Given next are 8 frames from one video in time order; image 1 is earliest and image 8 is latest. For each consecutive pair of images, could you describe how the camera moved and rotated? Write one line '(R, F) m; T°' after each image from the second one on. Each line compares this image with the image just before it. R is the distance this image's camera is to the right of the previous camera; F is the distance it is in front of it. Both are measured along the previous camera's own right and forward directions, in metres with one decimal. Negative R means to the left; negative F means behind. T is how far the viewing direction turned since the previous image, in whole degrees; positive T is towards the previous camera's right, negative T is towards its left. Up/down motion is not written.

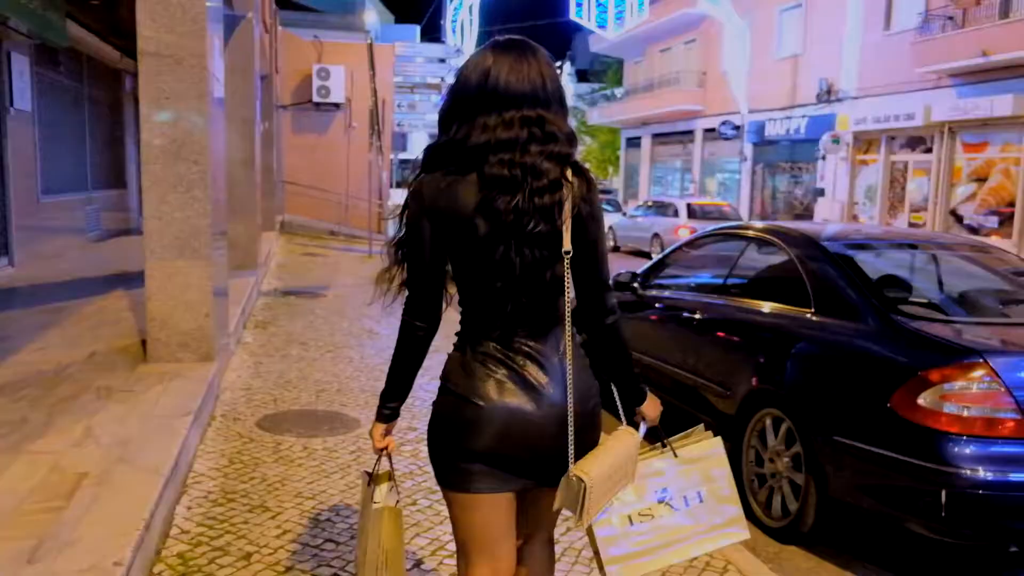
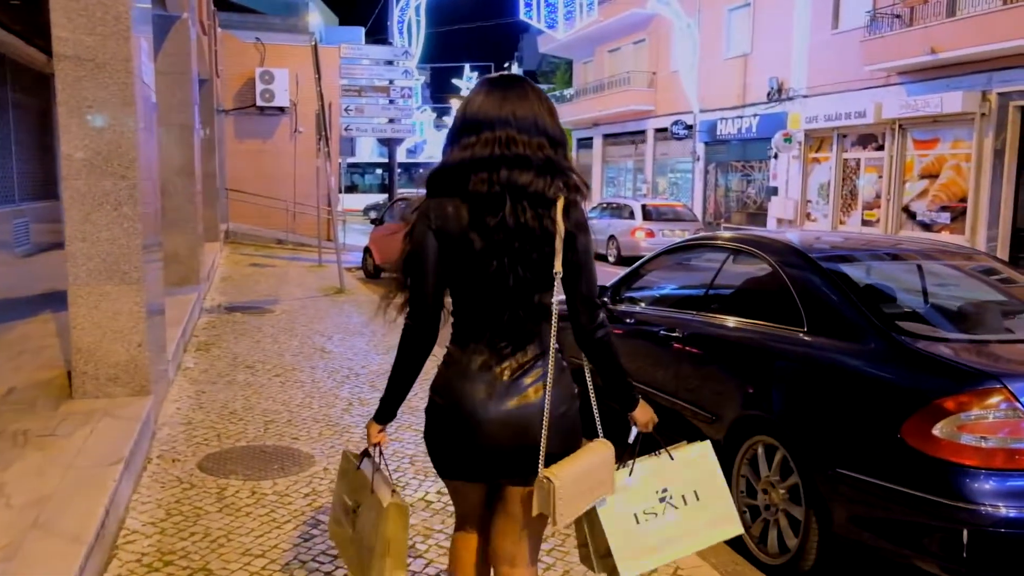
(-0.1, +0.4) m; +3°
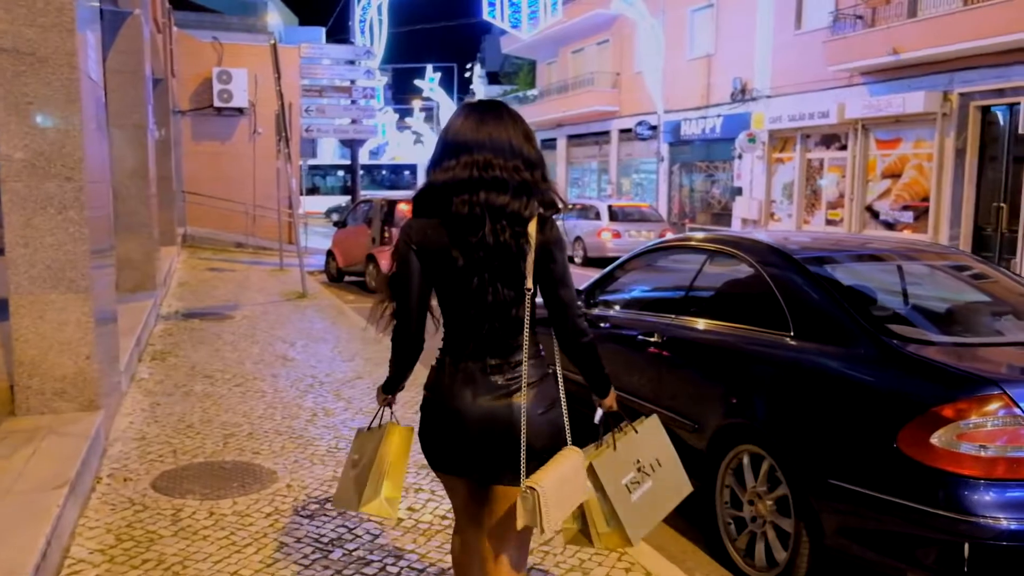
(0.0, +0.2) m; +2°
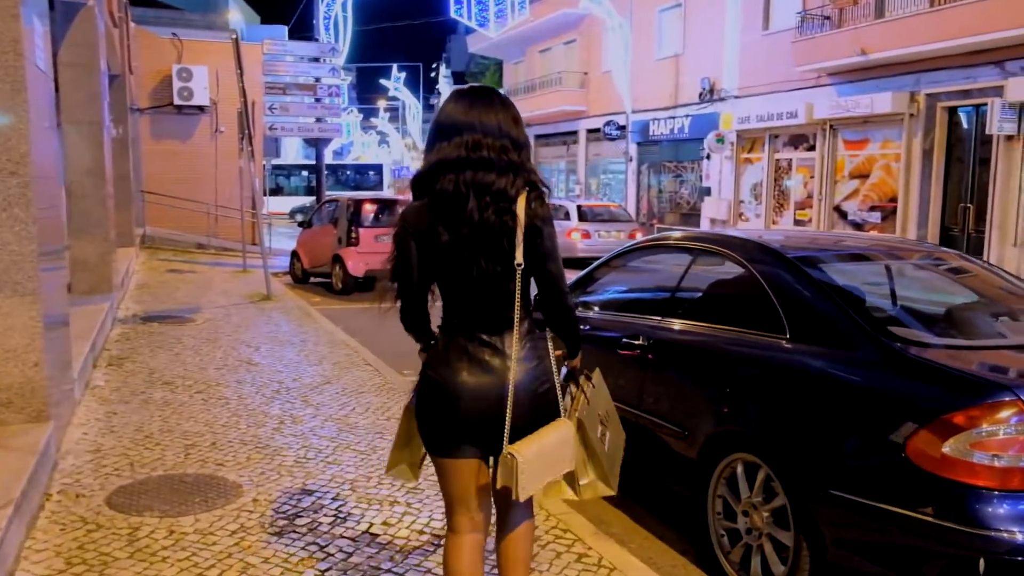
(-0.1, +0.2) m; +2°
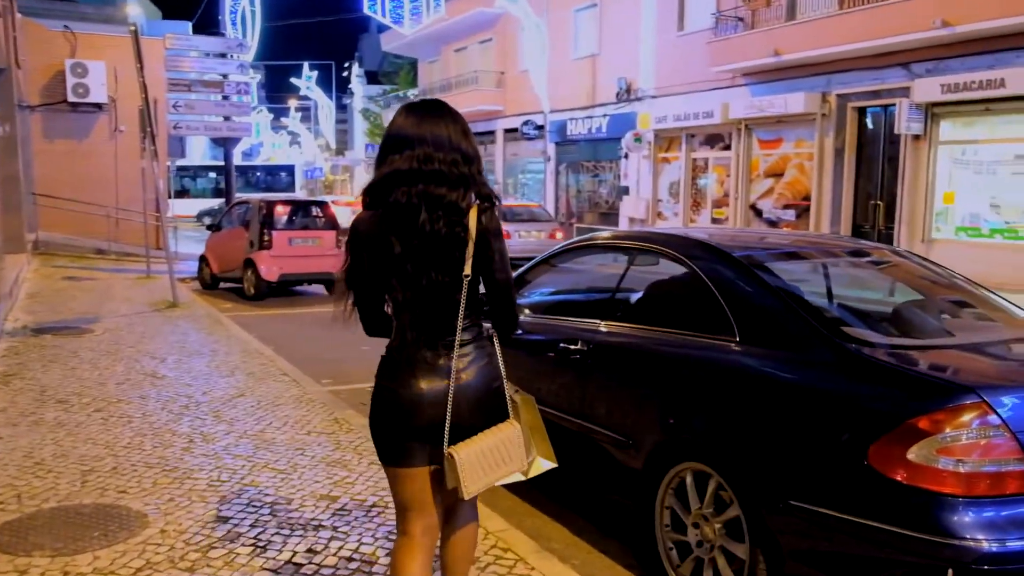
(-0.1, +0.3) m; +6°
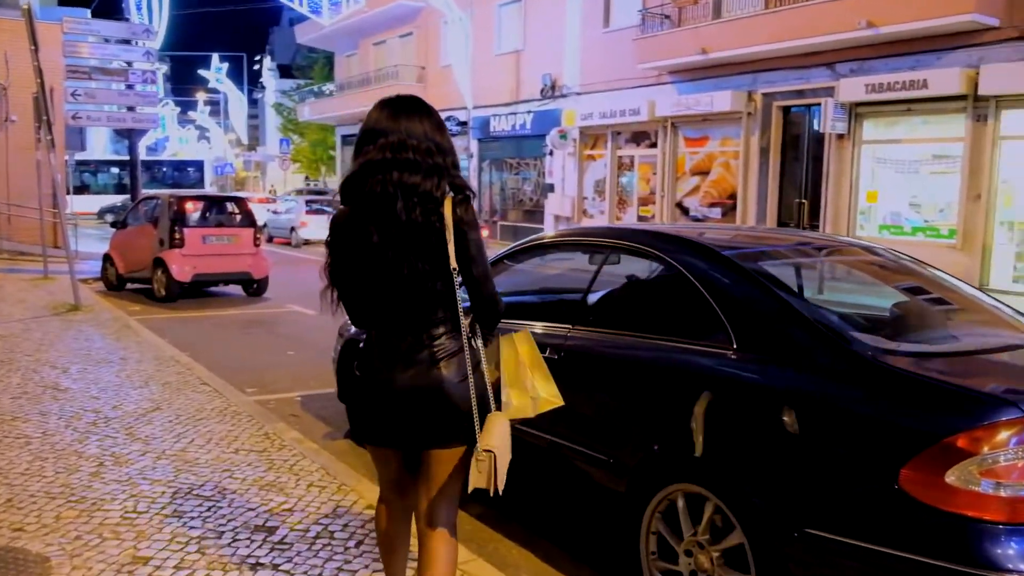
(-0.2, +0.4) m; +6°
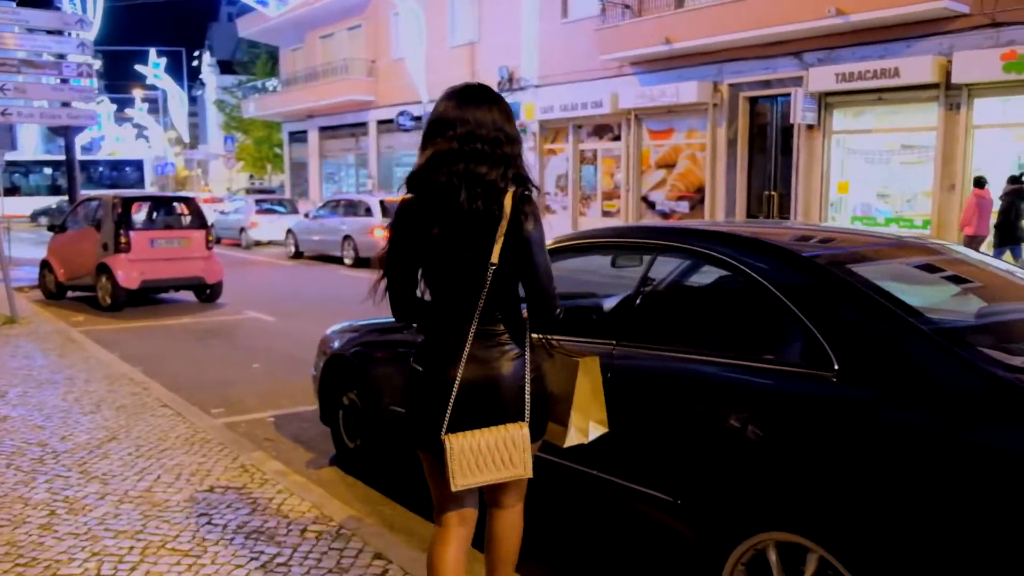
(-0.3, +0.5) m; +4°
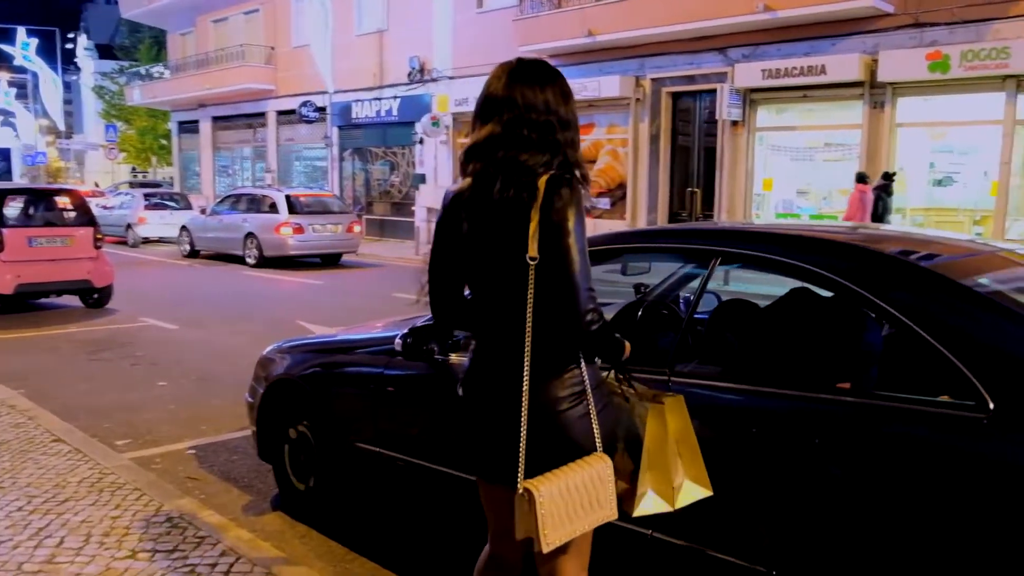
(-0.4, +0.7) m; +7°
